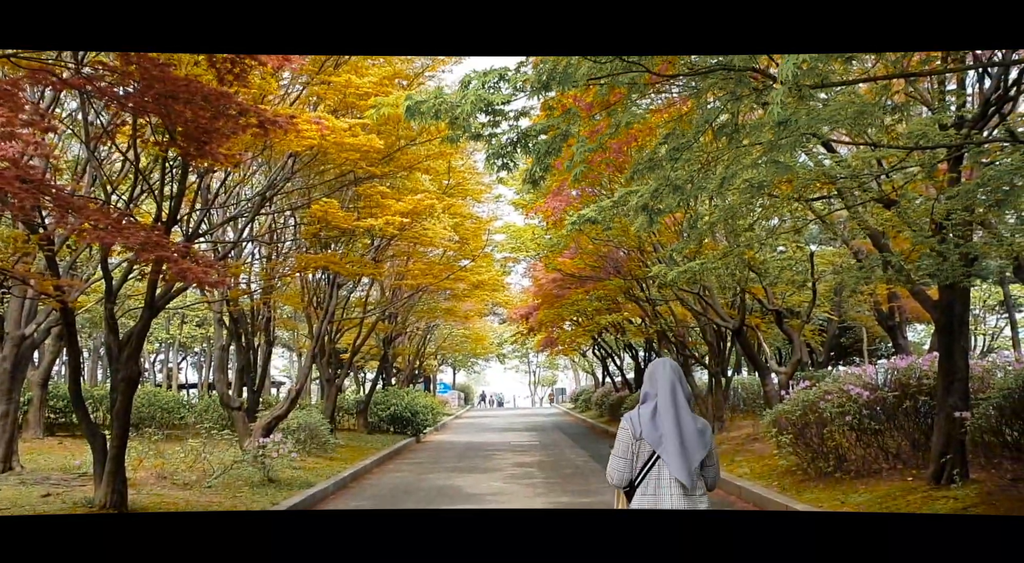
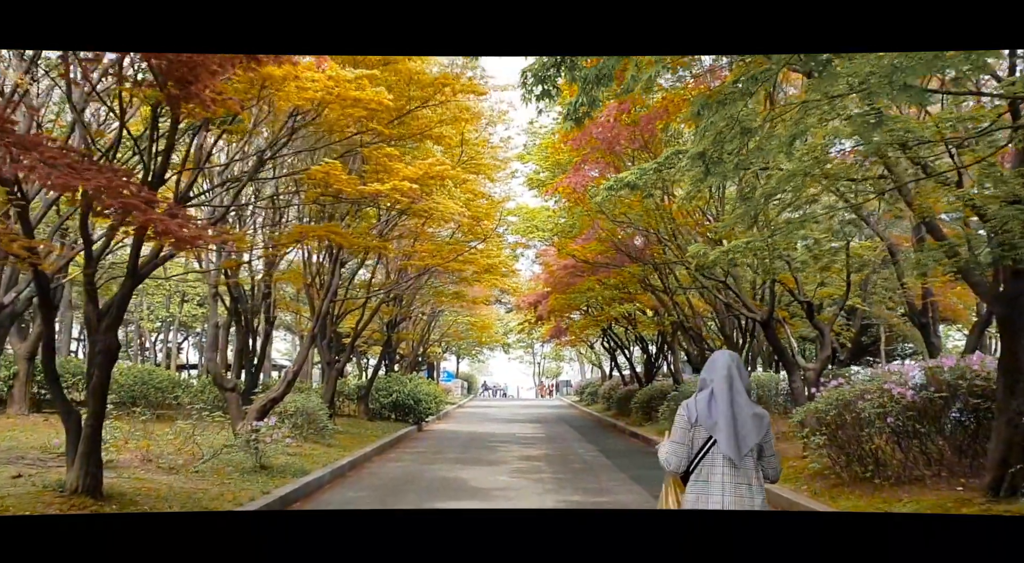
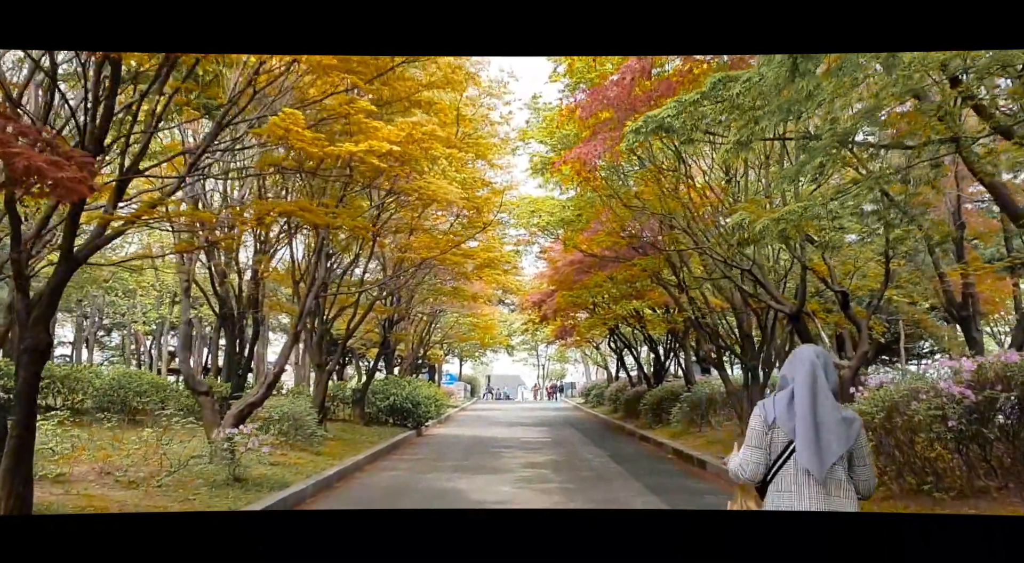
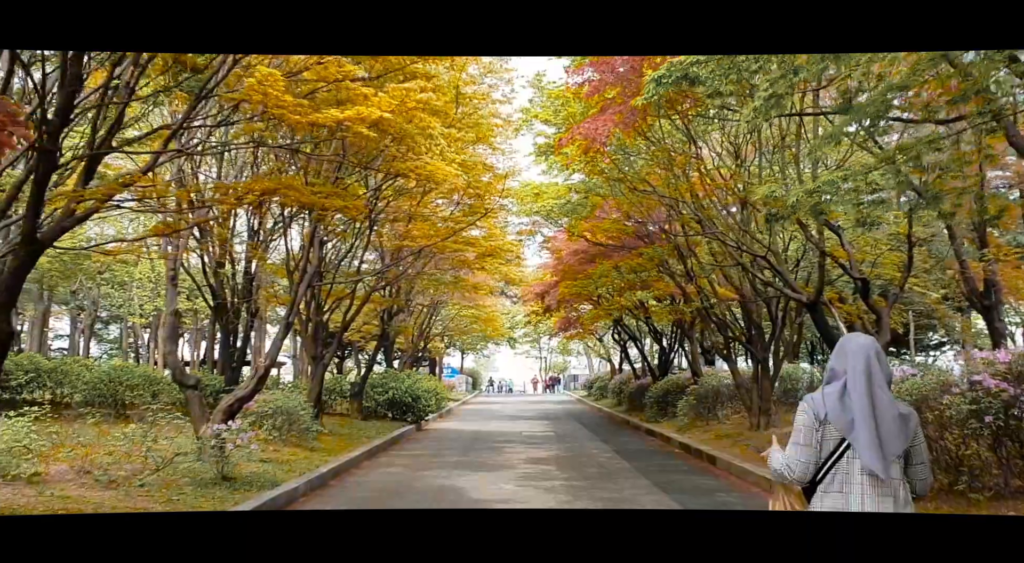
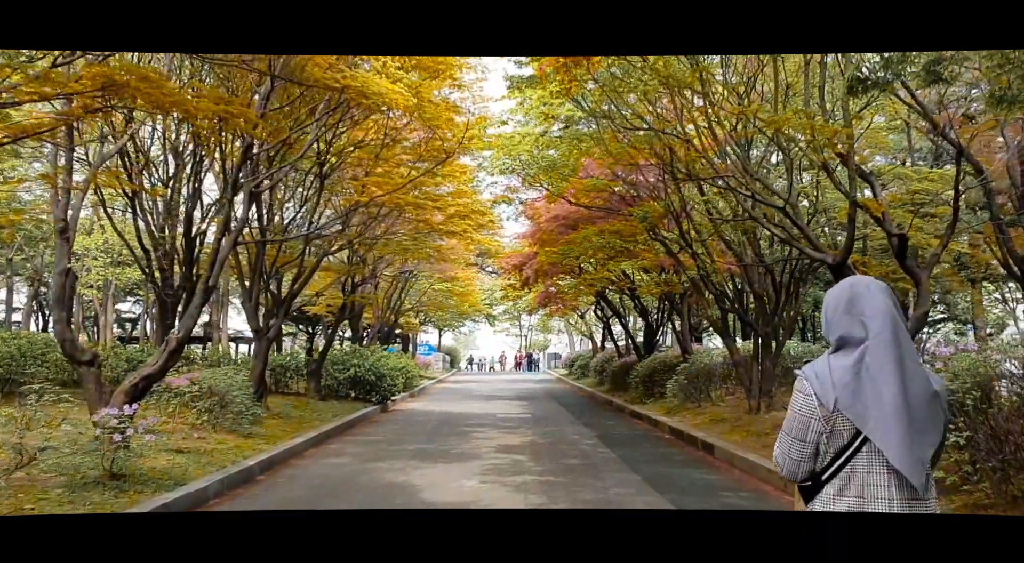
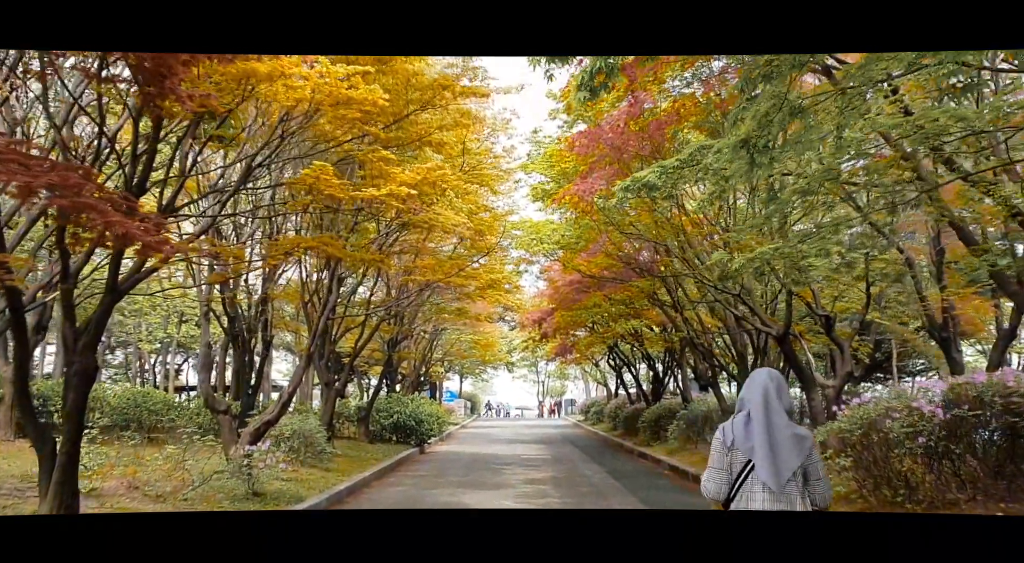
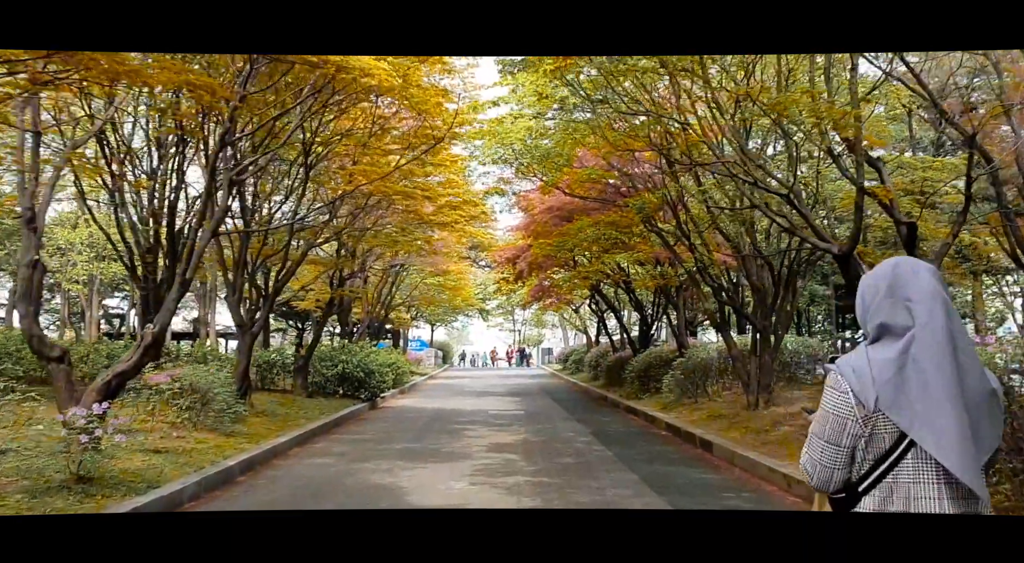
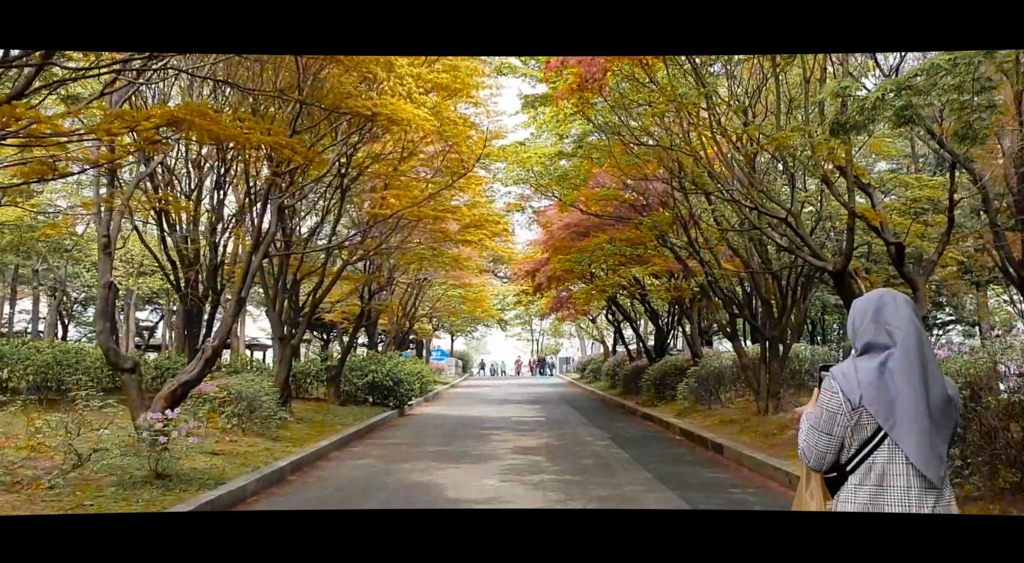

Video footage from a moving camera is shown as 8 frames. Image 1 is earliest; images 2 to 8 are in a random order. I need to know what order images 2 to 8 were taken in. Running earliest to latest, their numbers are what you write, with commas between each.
2, 6, 3, 4, 8, 5, 7
